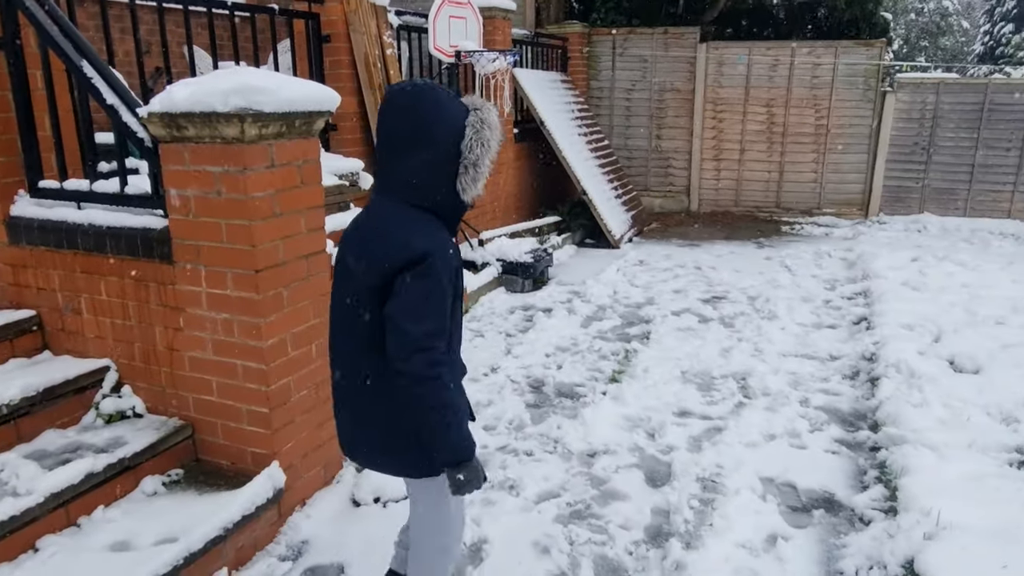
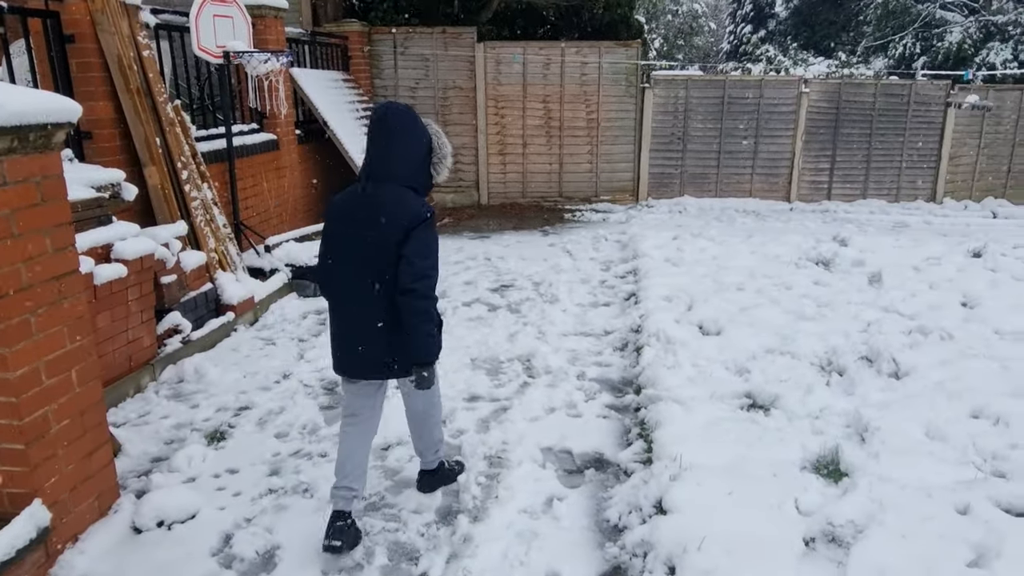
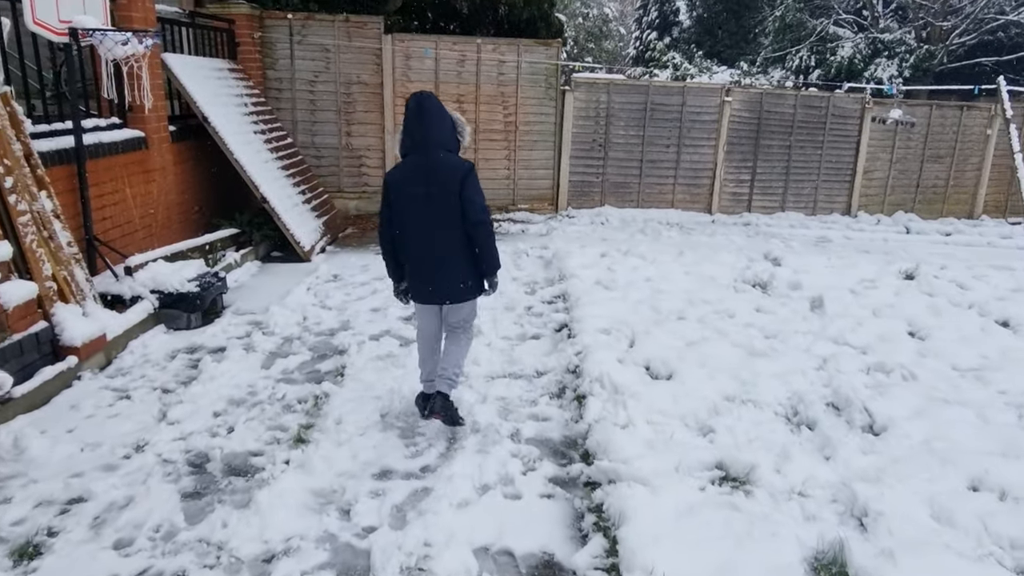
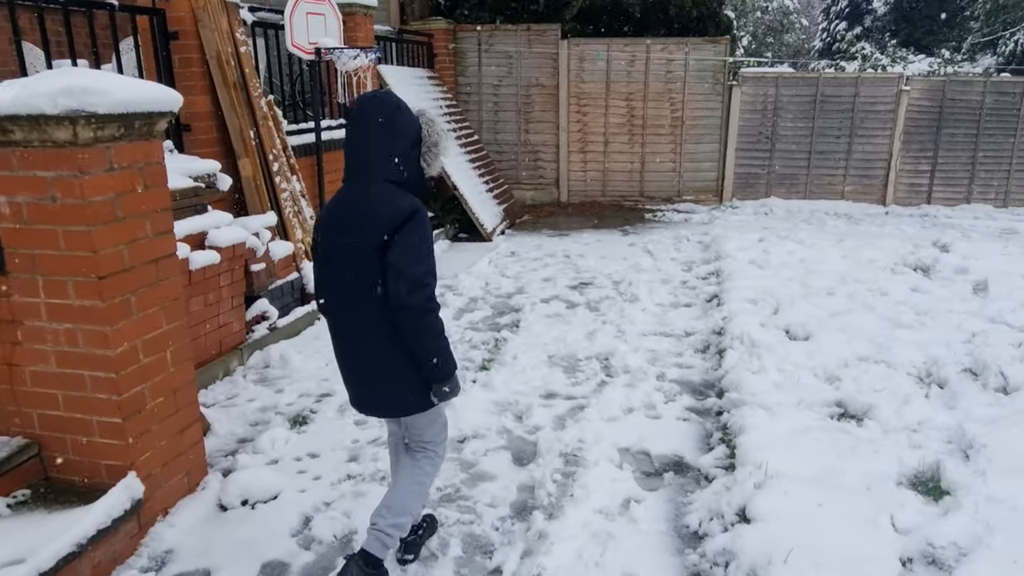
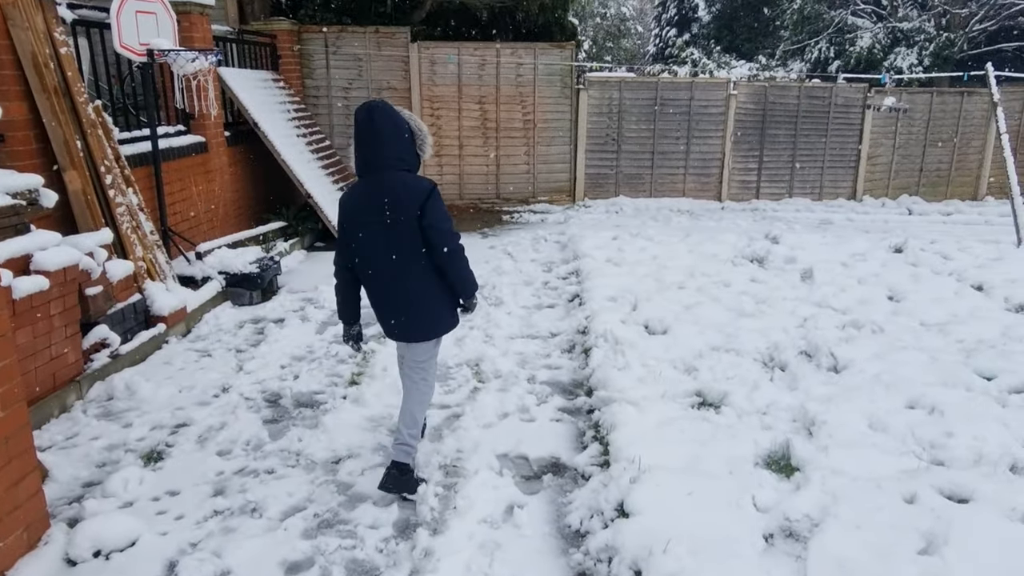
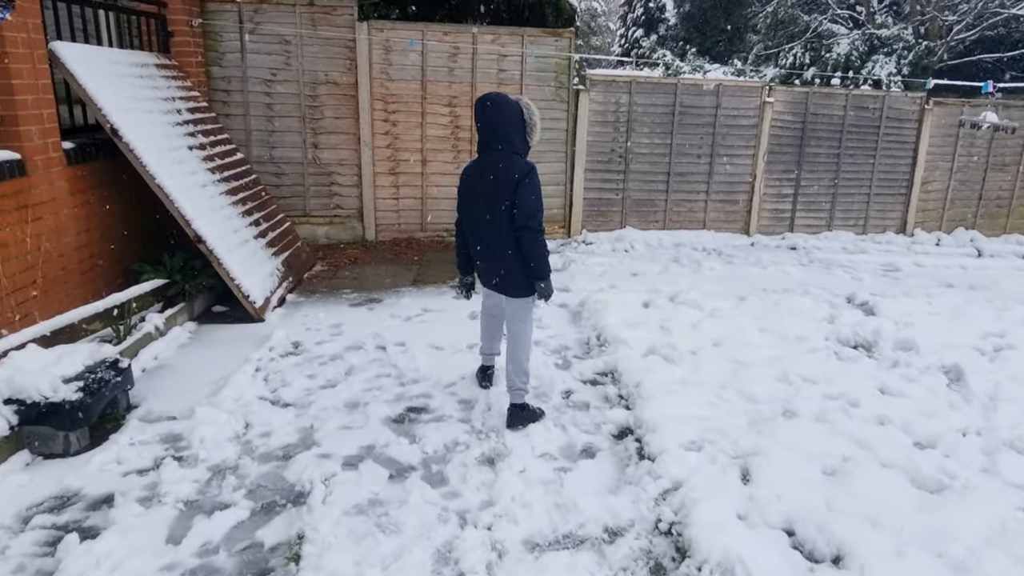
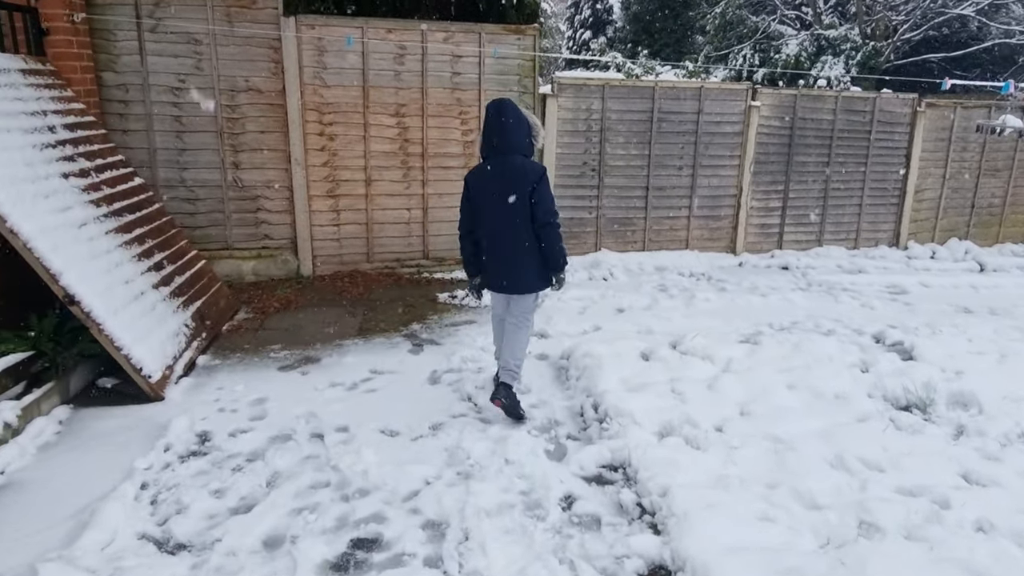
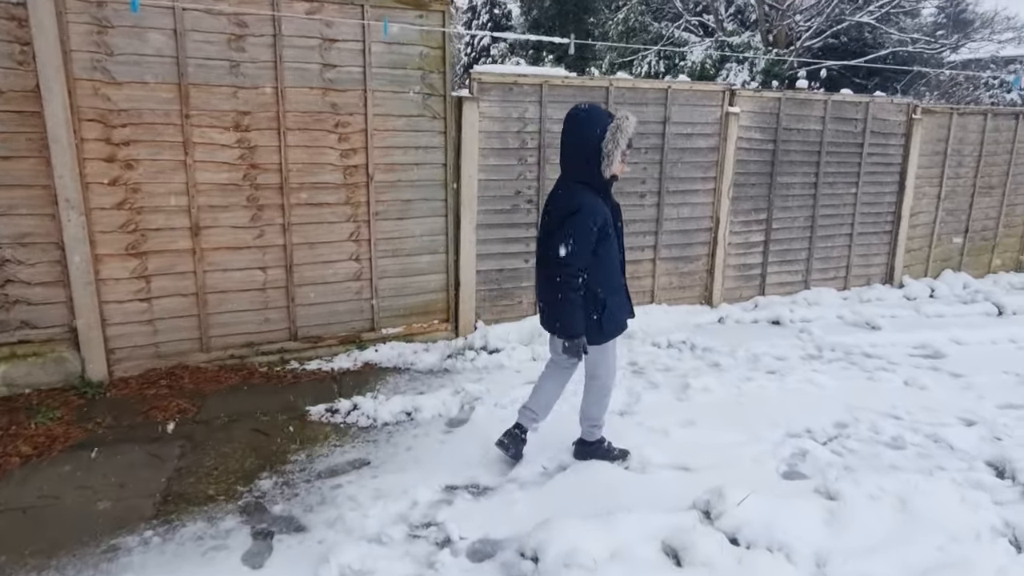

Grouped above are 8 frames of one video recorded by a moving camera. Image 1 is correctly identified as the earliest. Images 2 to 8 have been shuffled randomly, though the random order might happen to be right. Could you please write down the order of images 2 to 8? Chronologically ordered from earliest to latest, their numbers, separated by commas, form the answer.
4, 2, 5, 3, 6, 7, 8
